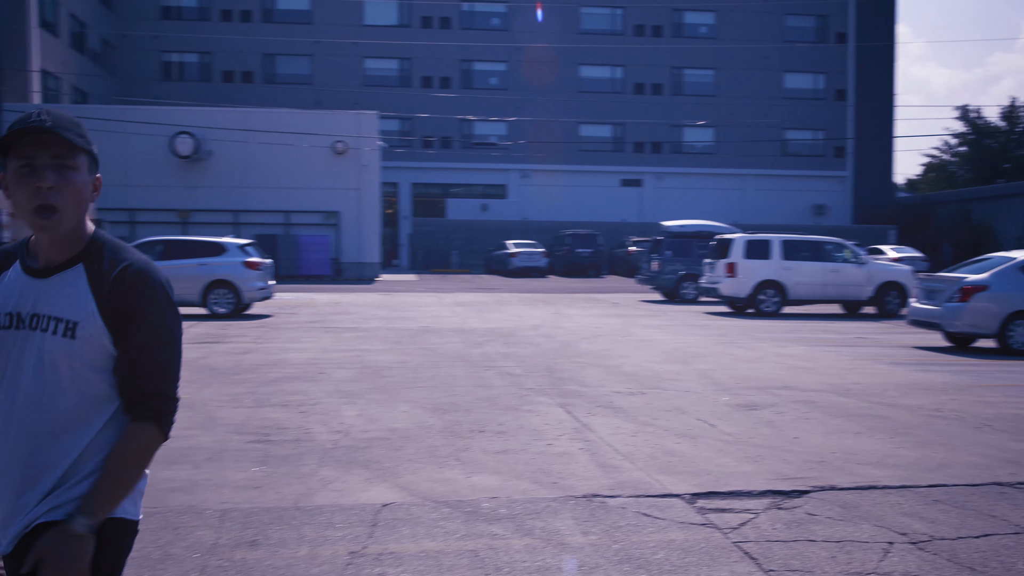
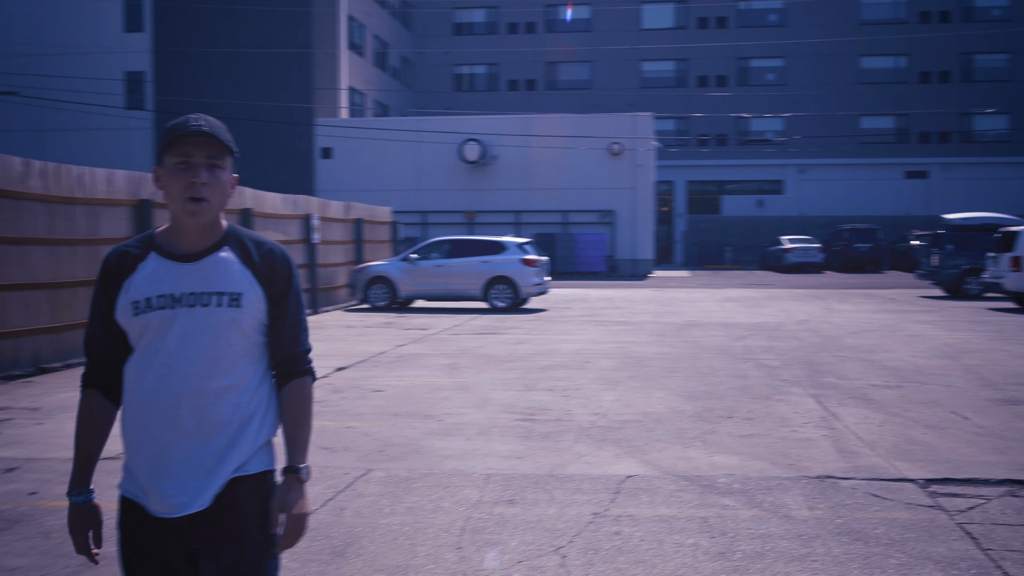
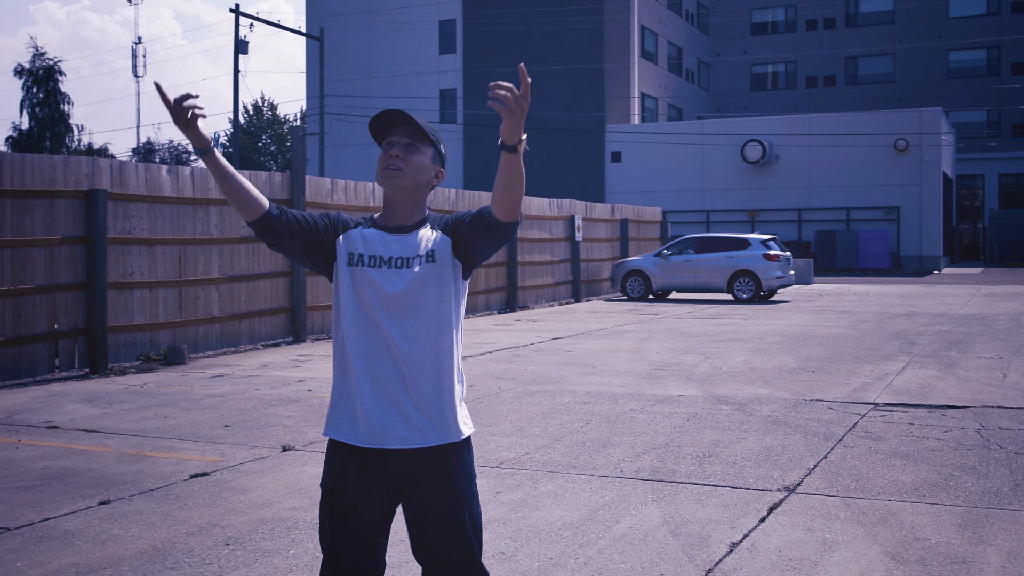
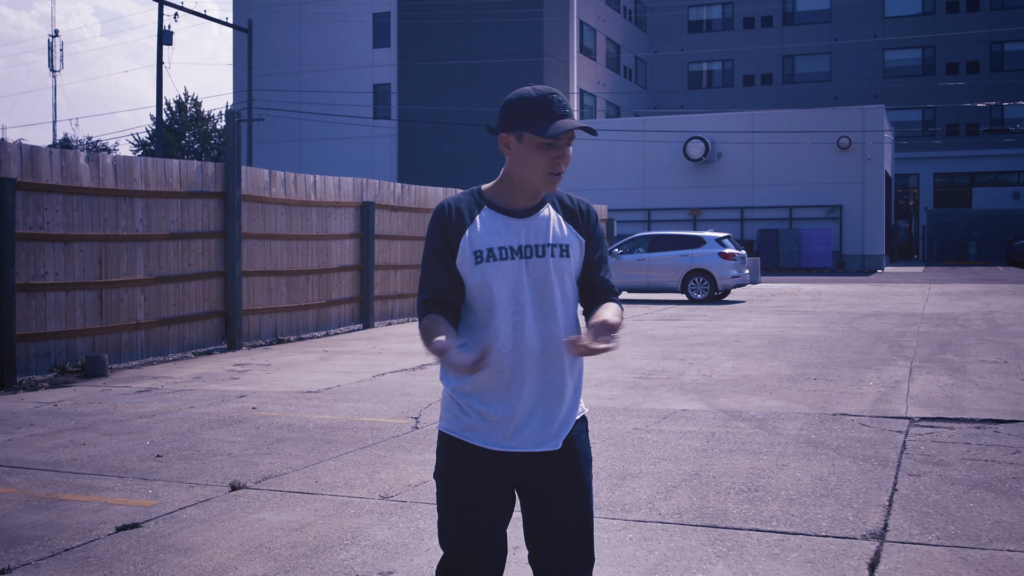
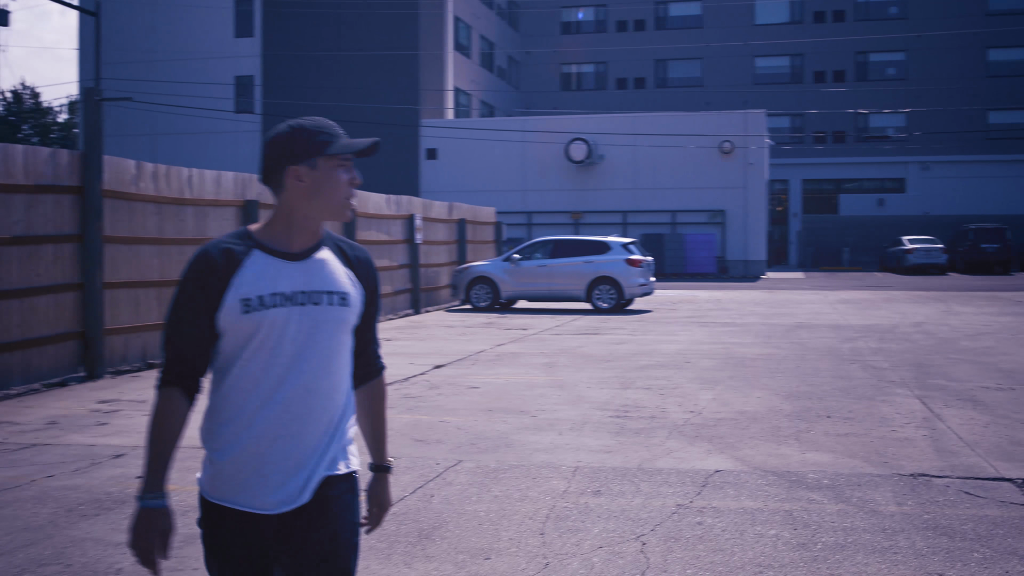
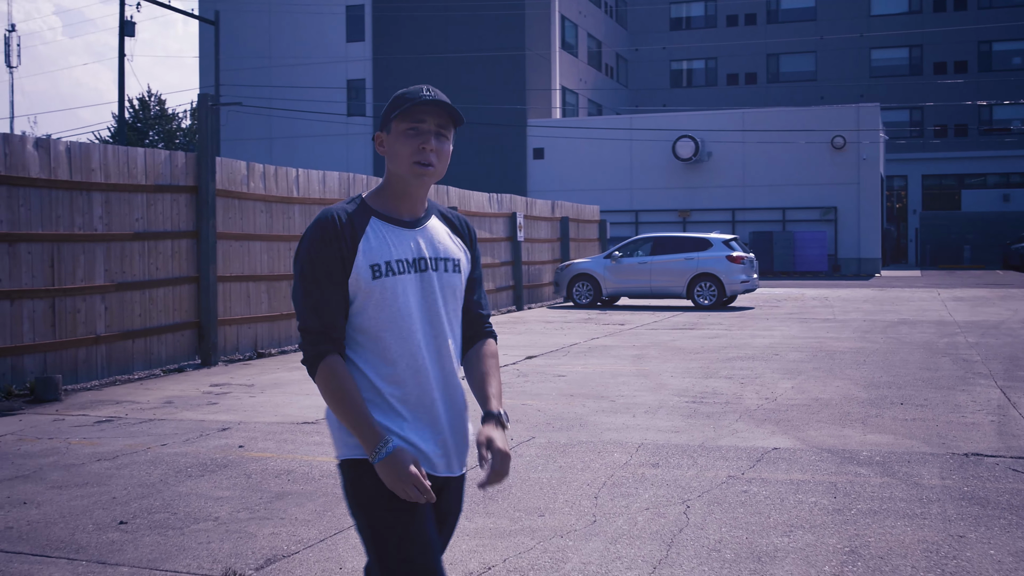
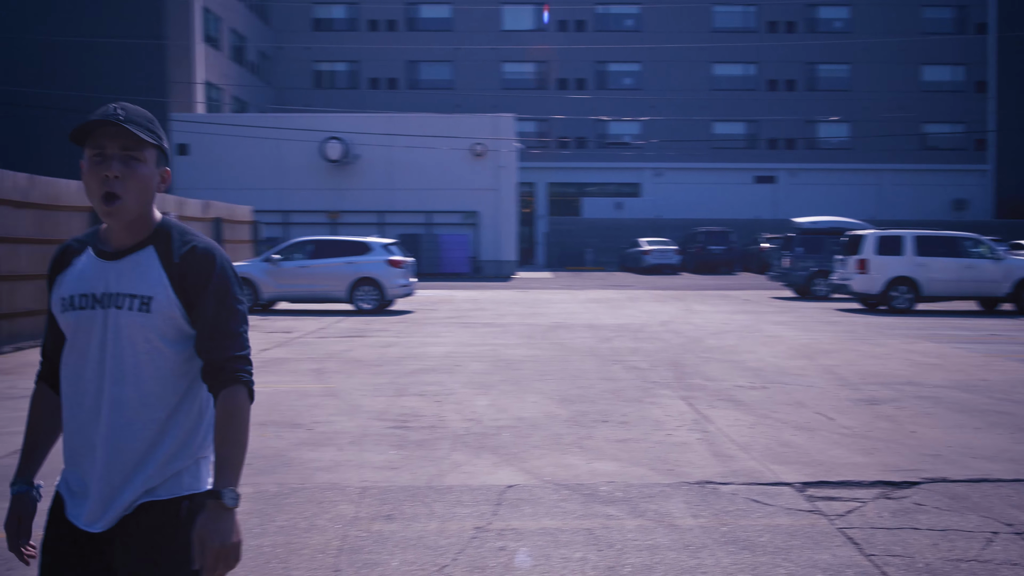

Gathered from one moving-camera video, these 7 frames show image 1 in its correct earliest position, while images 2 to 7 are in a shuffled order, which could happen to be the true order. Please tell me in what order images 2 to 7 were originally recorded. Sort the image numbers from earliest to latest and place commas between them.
7, 2, 5, 6, 4, 3
